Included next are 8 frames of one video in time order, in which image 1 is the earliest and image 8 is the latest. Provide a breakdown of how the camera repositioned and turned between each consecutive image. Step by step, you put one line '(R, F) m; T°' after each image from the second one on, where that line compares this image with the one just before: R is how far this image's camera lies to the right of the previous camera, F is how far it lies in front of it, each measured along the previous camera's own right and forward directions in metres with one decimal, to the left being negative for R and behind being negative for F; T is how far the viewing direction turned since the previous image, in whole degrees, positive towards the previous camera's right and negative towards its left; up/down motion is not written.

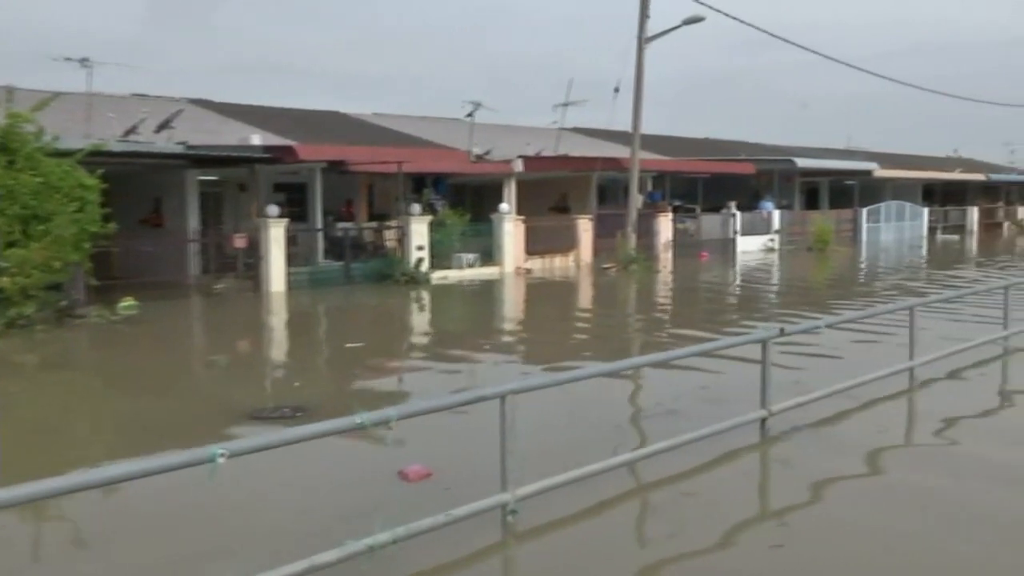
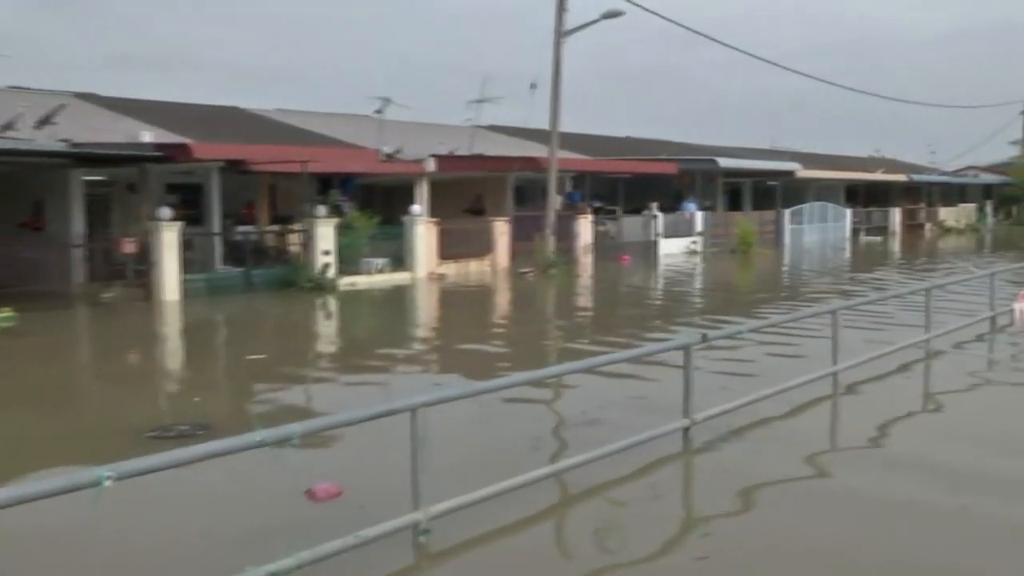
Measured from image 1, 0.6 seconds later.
(0.0, +0.8) m; +5°
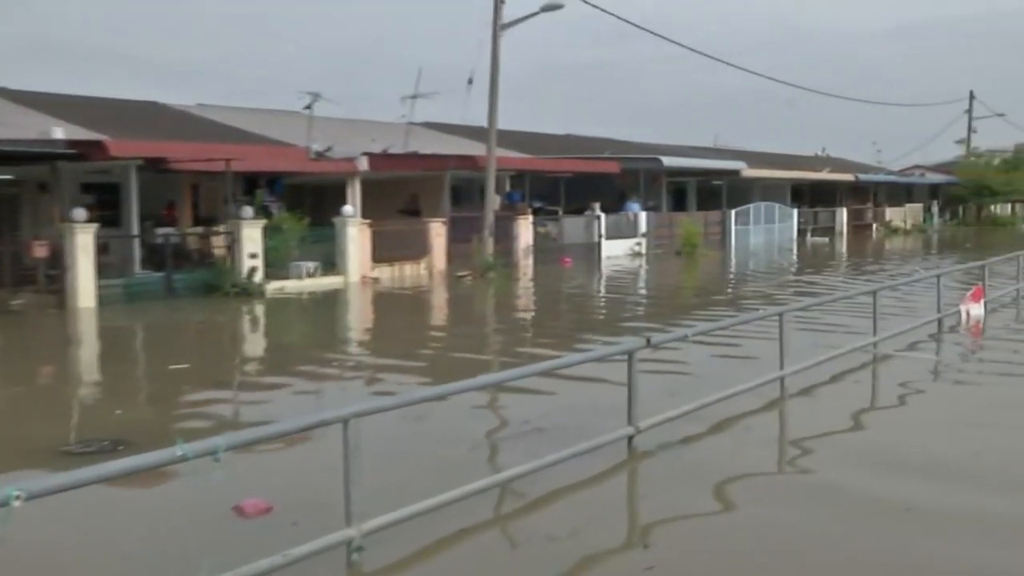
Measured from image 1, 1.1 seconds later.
(+0.1, +0.6) m; +3°
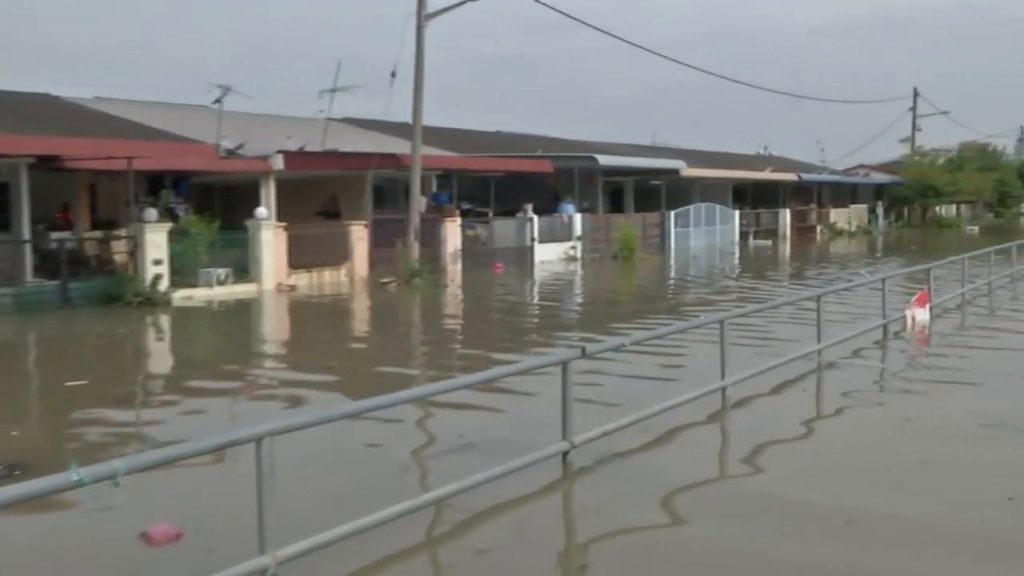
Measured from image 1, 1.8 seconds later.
(+0.1, +0.9) m; +4°
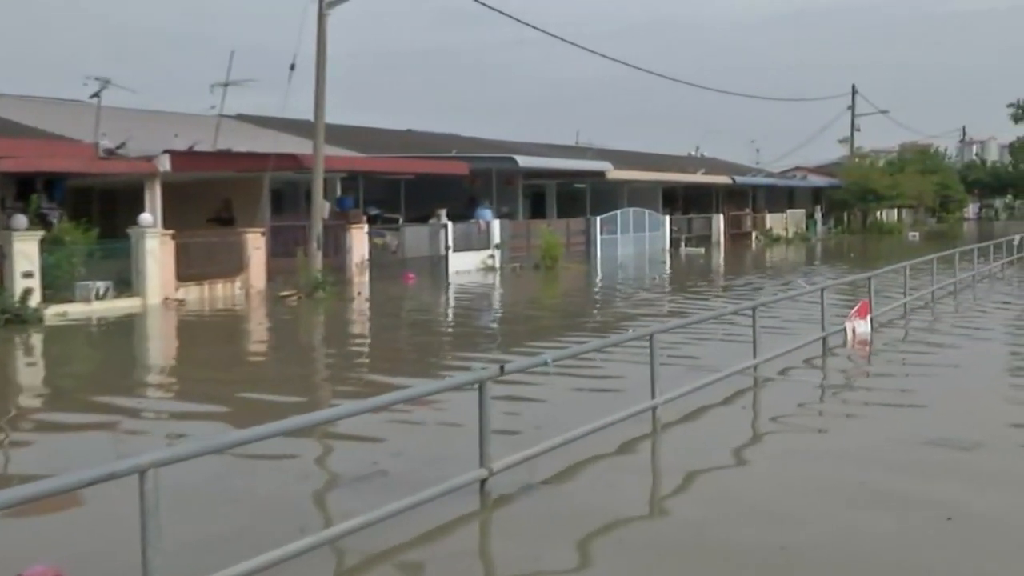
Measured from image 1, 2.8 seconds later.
(+0.3, +1.1) m; +4°
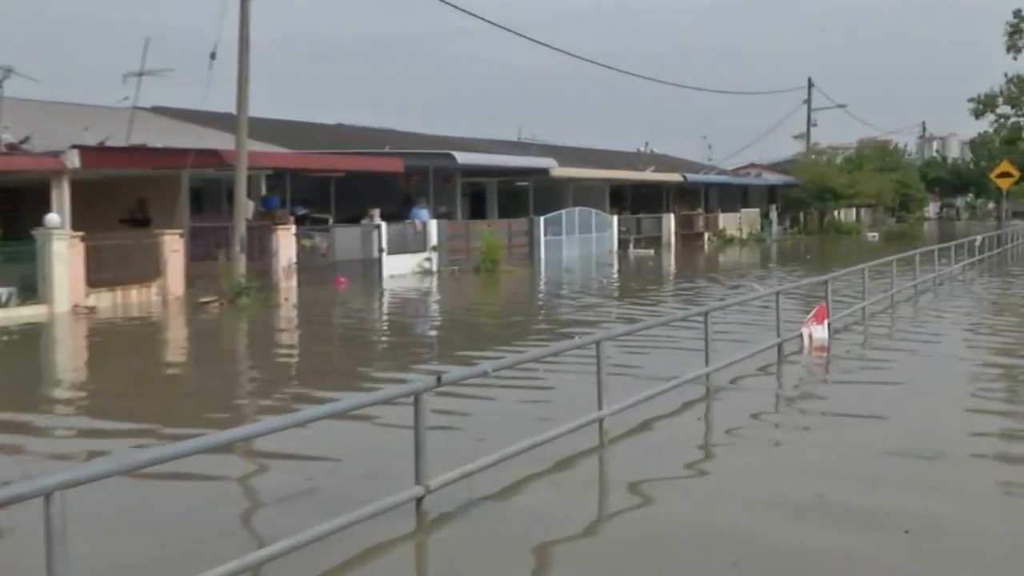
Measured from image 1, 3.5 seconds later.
(+0.3, +0.7) m; +2°
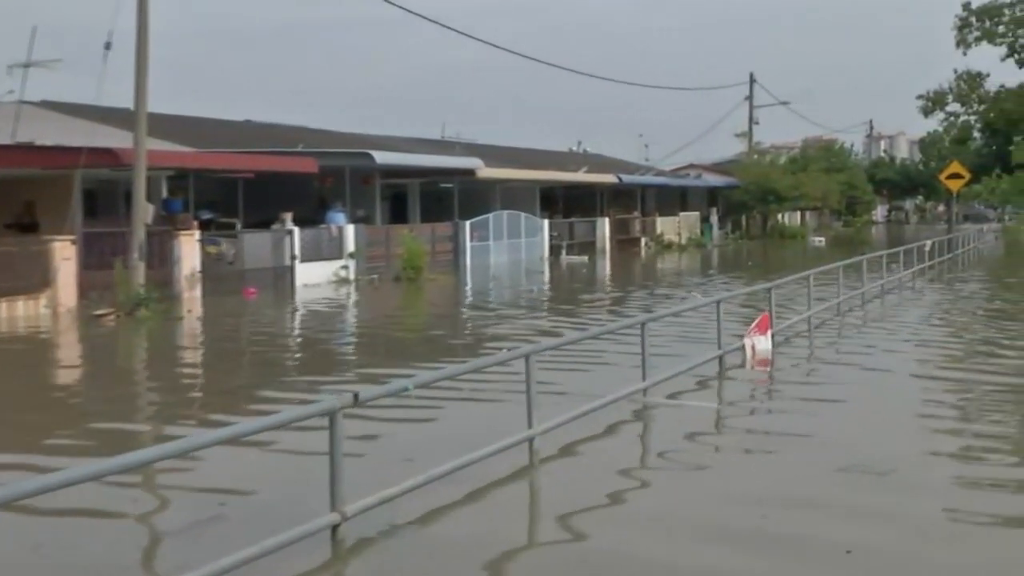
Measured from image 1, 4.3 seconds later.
(+0.4, +0.8) m; +2°
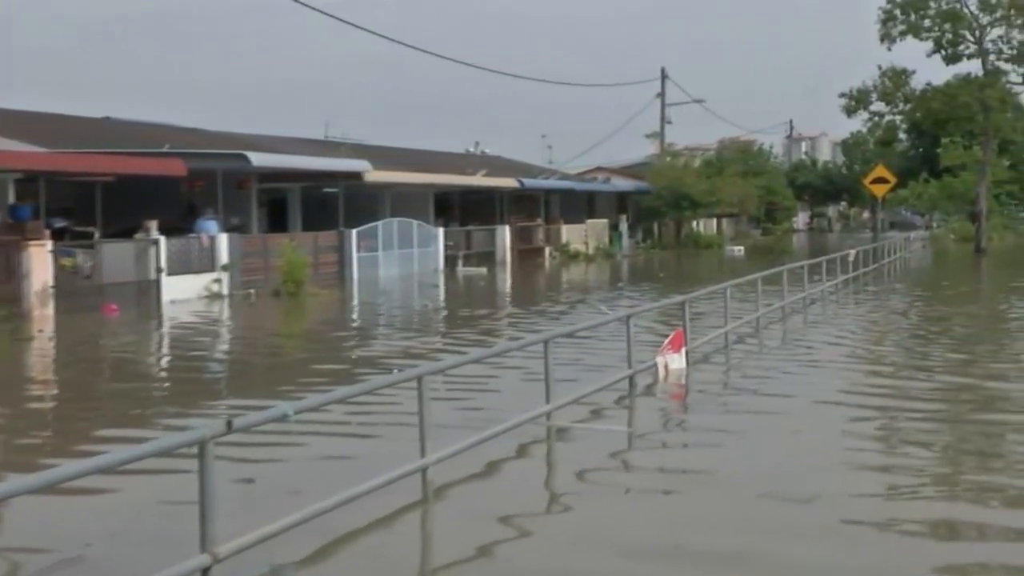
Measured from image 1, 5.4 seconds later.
(+0.6, +0.9) m; +3°
